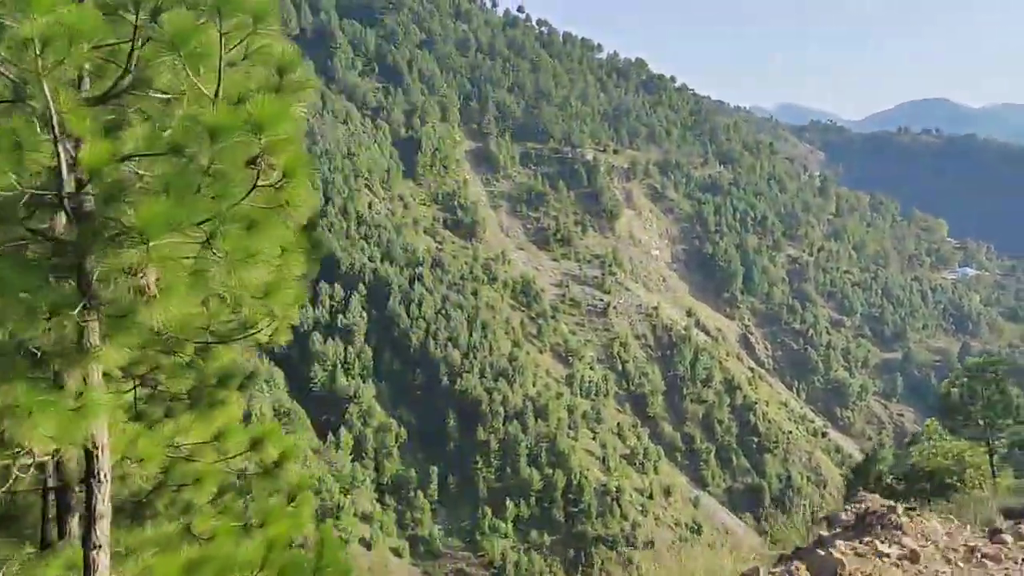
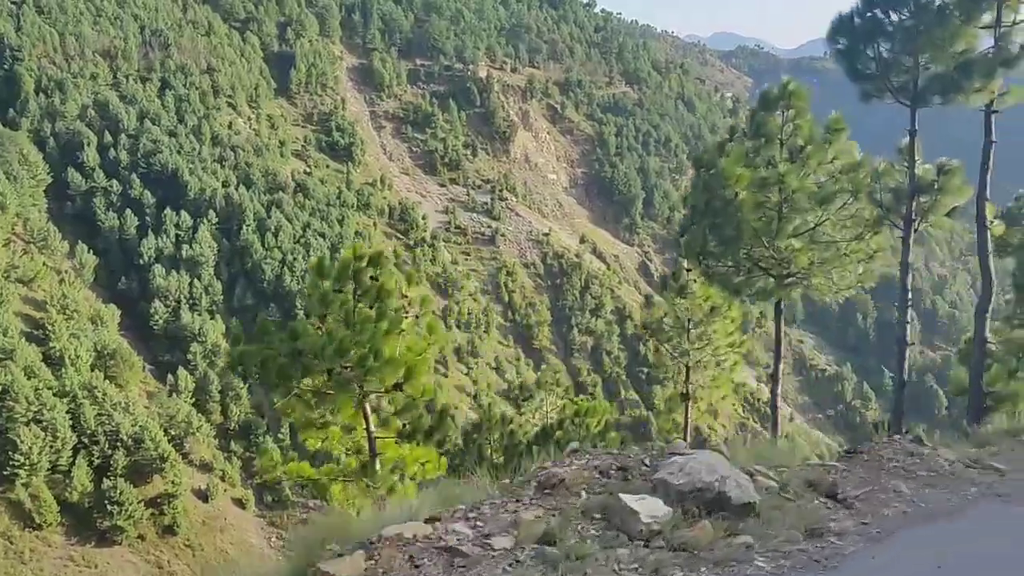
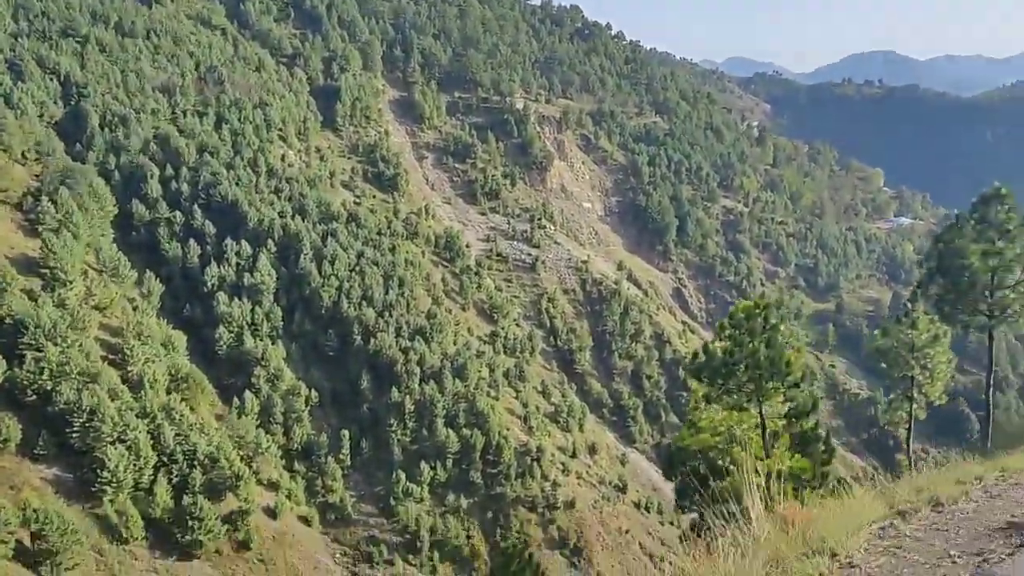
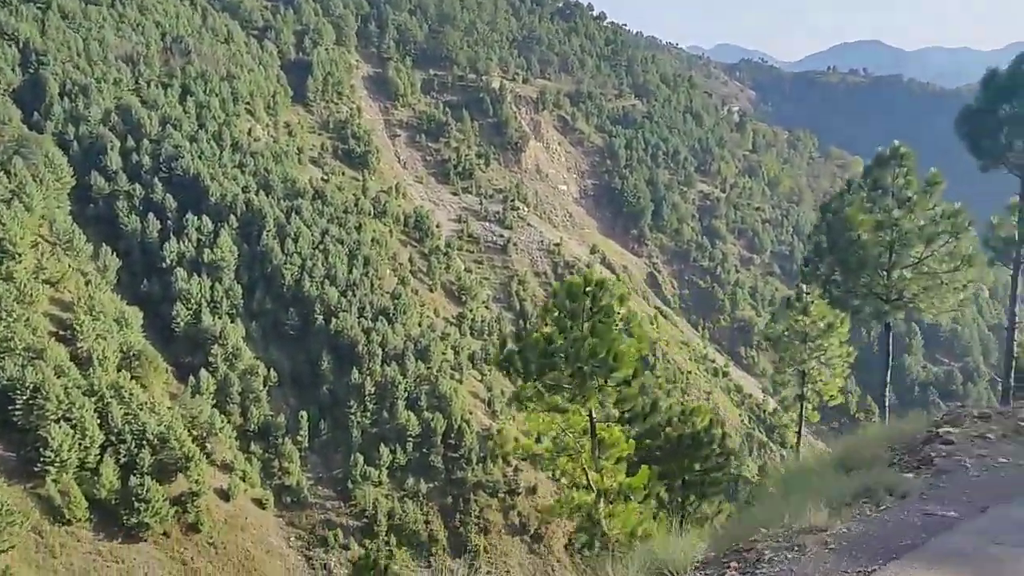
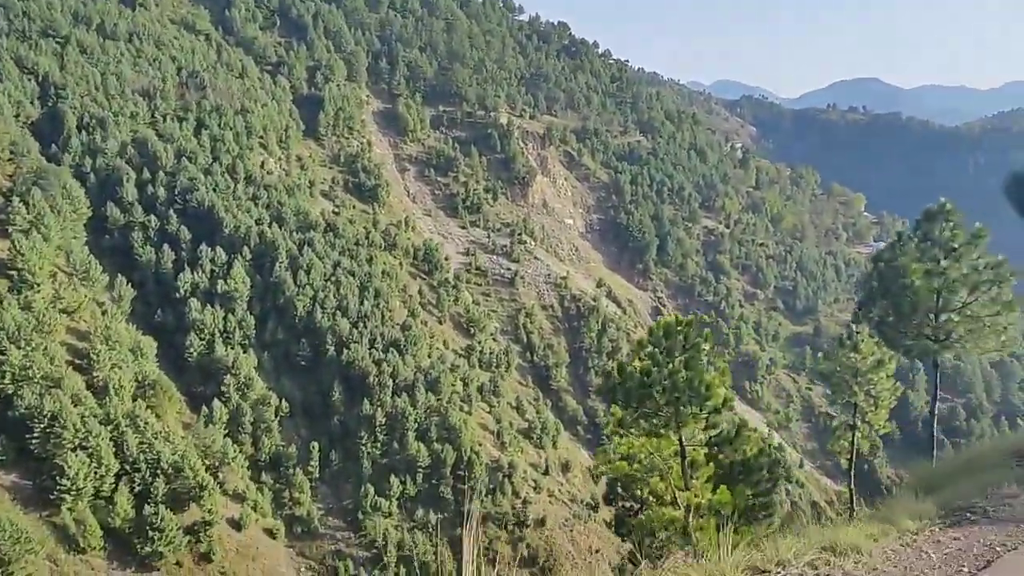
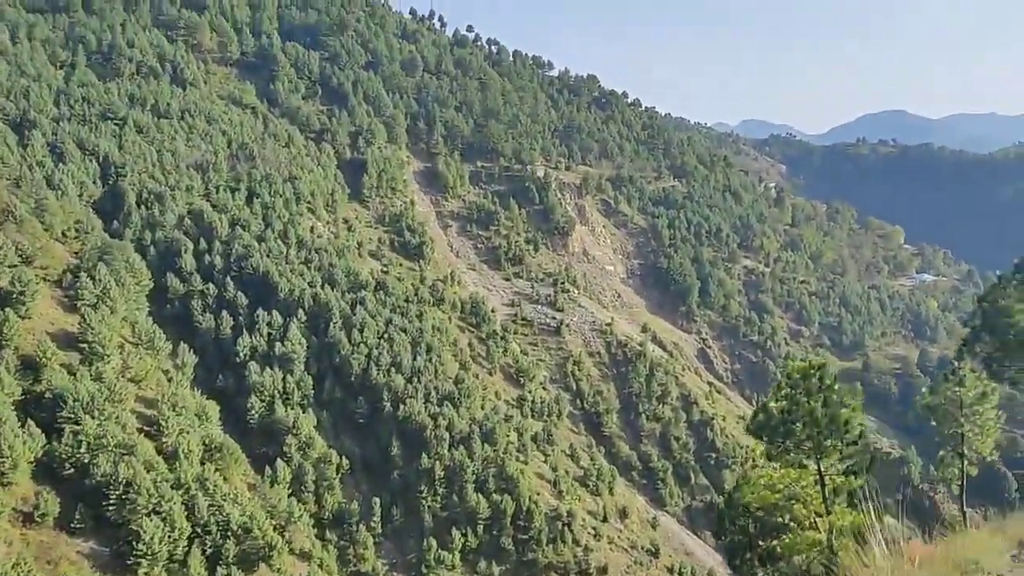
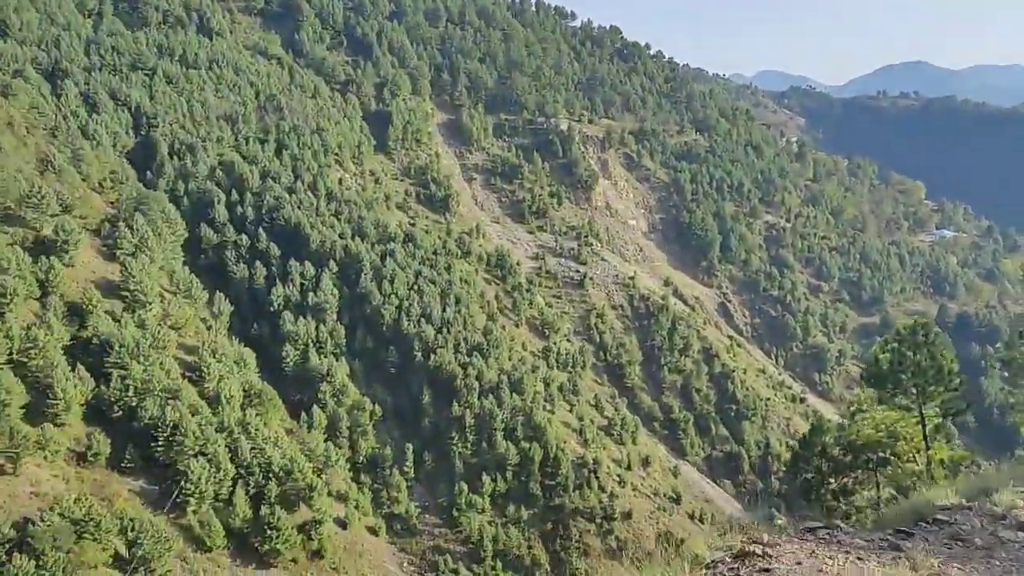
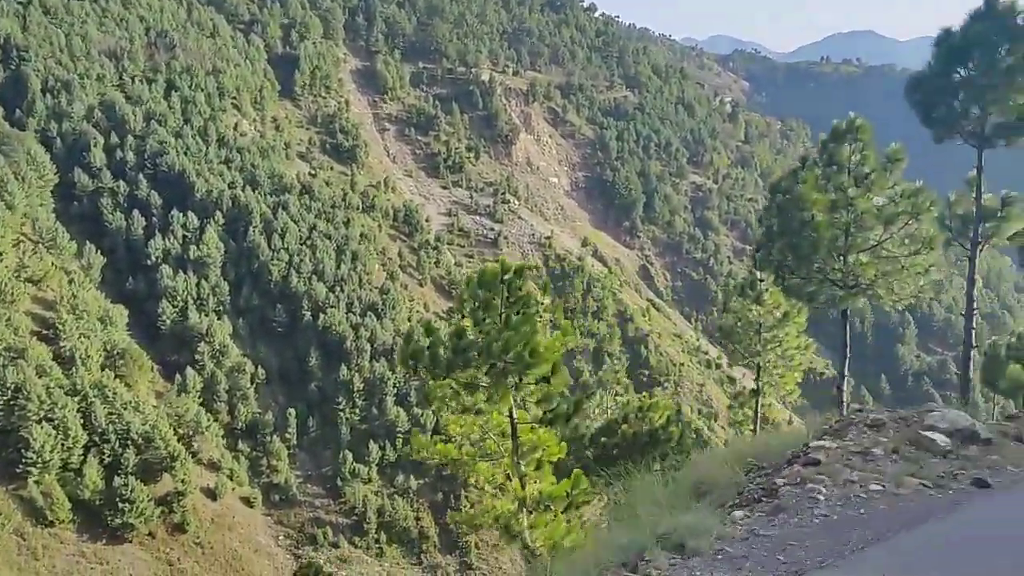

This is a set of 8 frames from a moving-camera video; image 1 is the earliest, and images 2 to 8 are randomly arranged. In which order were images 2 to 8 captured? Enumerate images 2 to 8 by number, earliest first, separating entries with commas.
7, 6, 3, 5, 4, 8, 2
